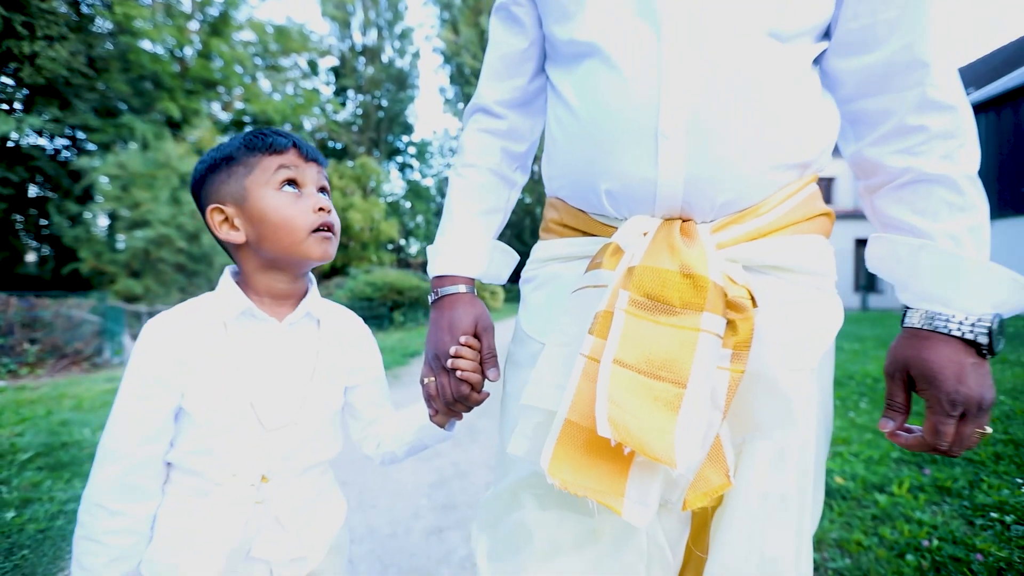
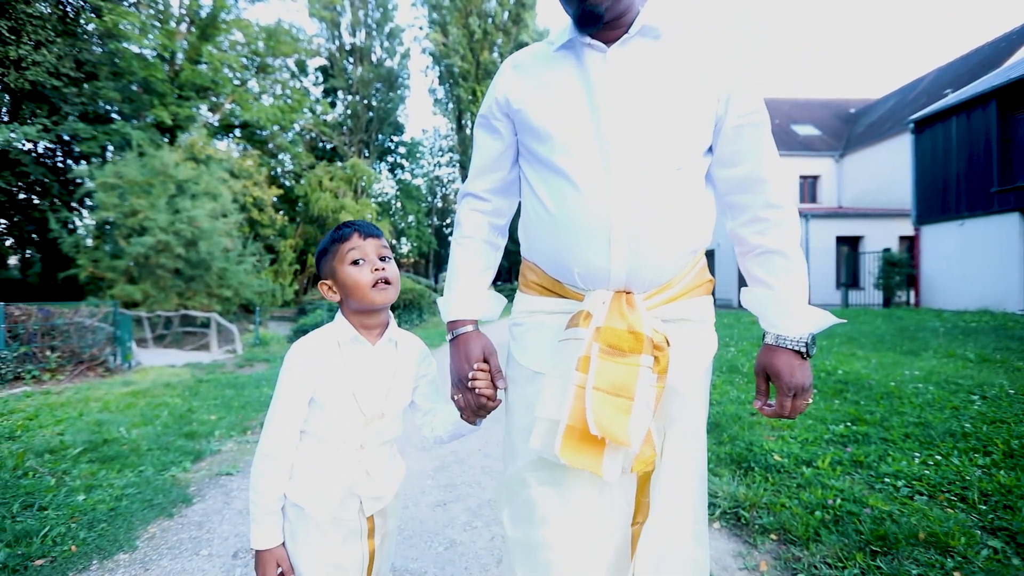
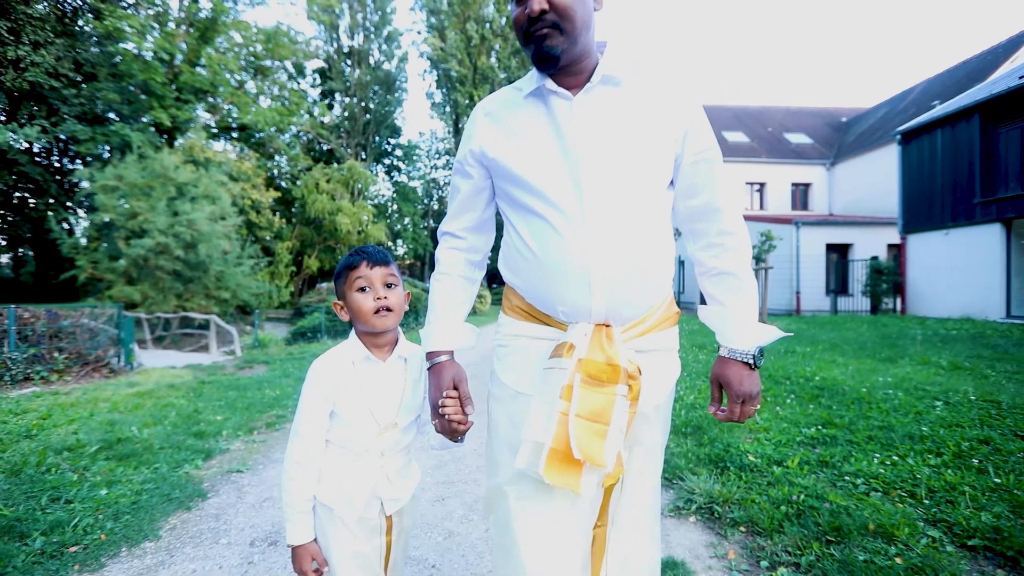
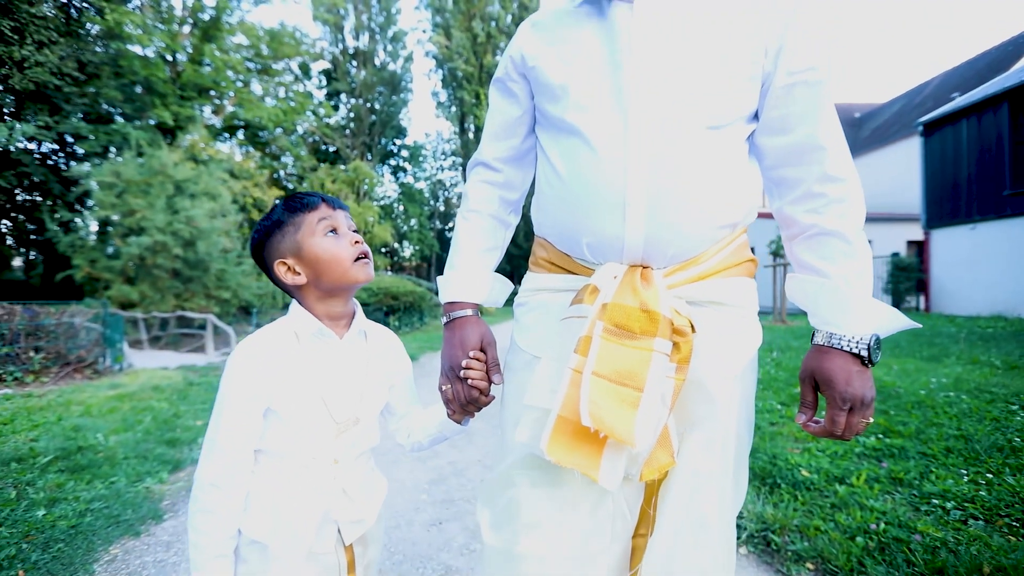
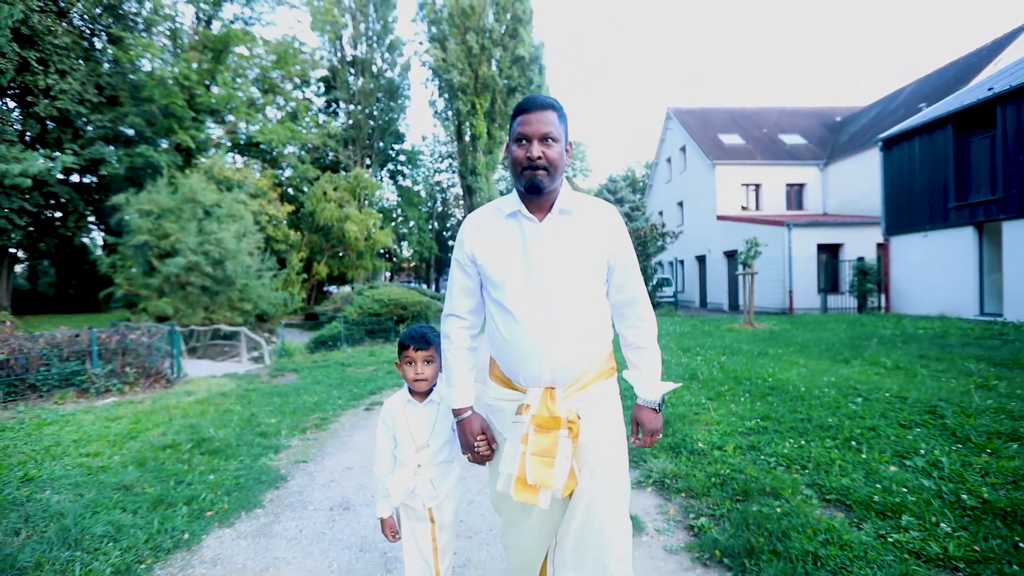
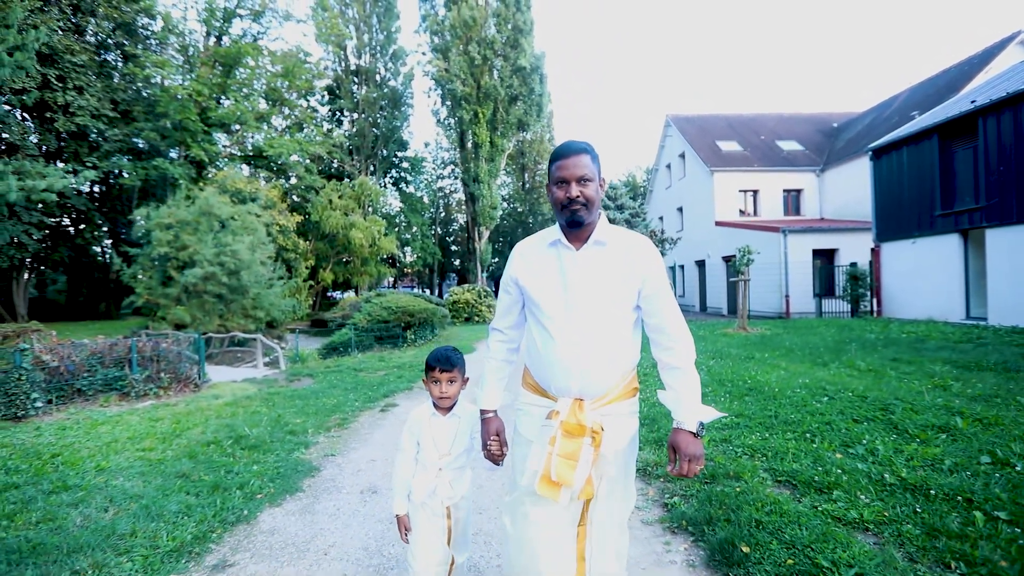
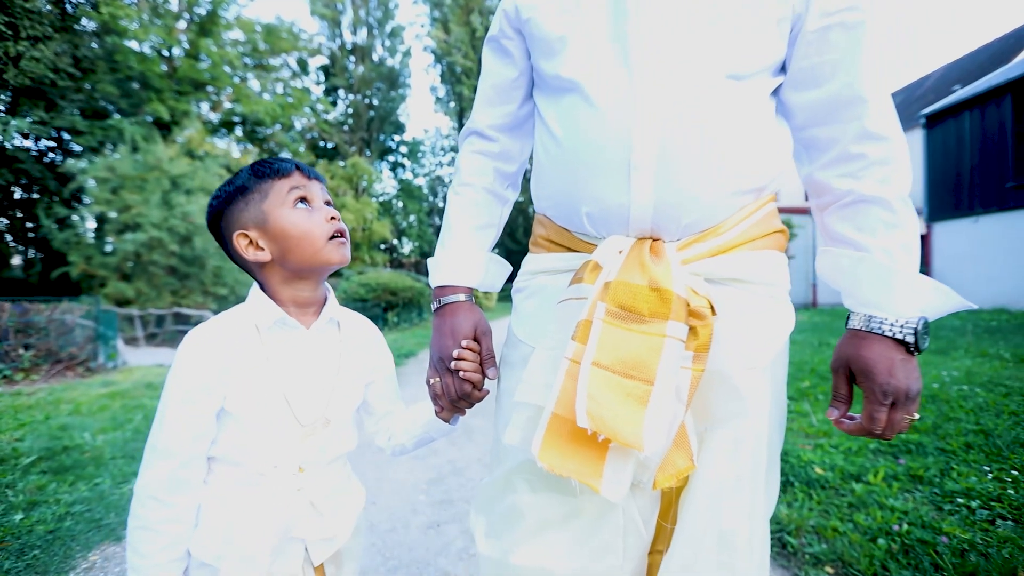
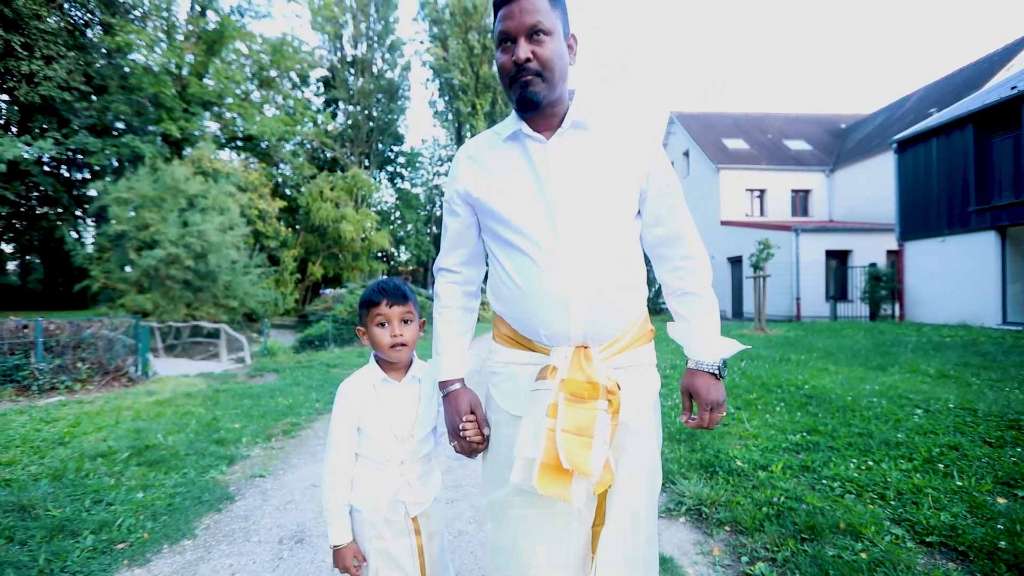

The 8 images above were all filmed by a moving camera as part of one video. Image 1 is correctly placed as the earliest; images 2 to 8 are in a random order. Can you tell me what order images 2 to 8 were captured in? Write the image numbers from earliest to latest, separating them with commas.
7, 4, 2, 3, 8, 5, 6
